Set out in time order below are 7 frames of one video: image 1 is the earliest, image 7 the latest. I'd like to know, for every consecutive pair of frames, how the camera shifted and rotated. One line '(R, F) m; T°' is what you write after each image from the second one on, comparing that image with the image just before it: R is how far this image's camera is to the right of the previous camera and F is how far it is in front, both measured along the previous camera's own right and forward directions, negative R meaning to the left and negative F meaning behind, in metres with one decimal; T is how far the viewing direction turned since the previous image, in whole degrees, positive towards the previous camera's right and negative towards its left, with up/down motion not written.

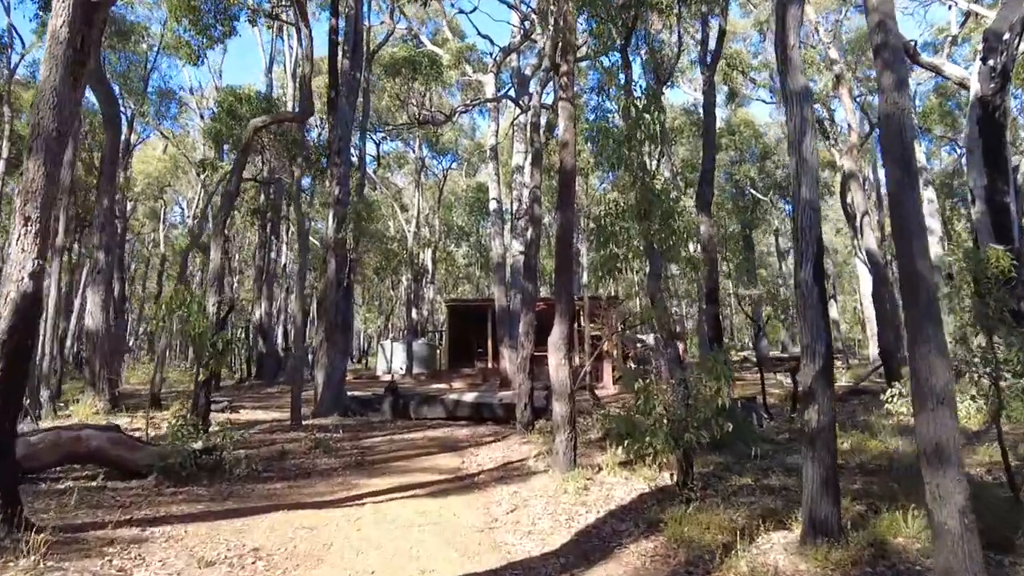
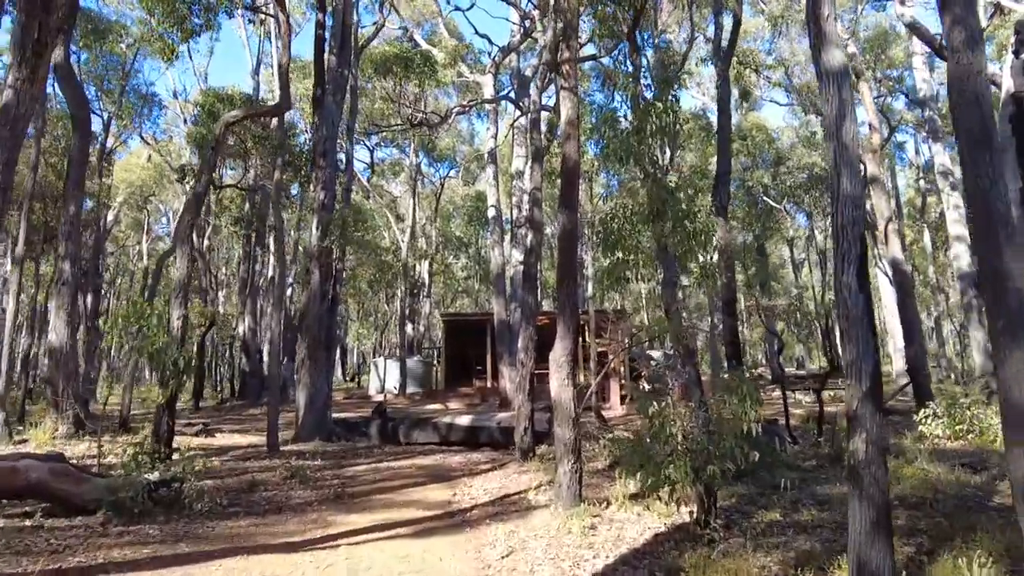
(+0.1, +1.2) m; 0°
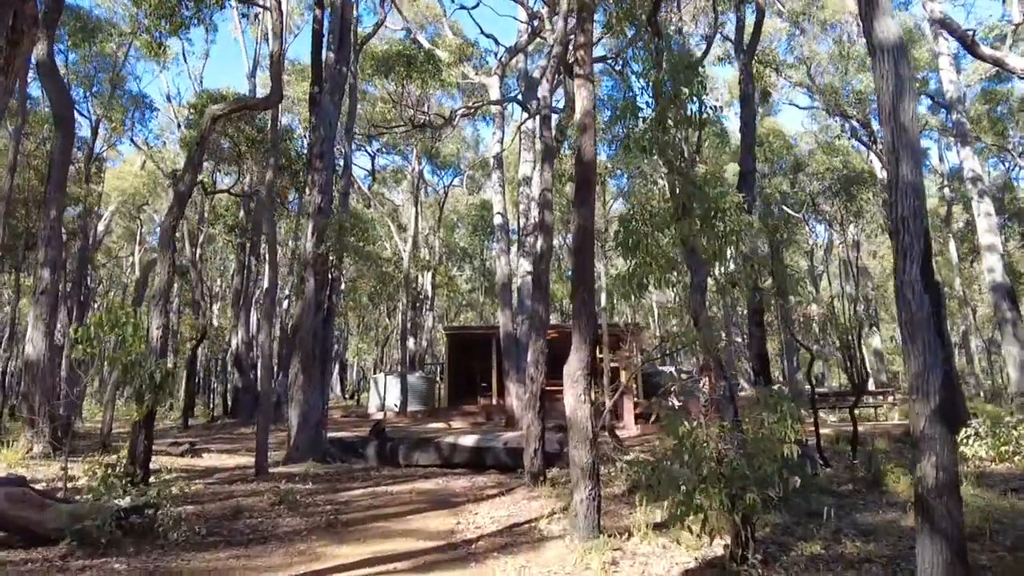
(-0.1, +1.0) m; 0°
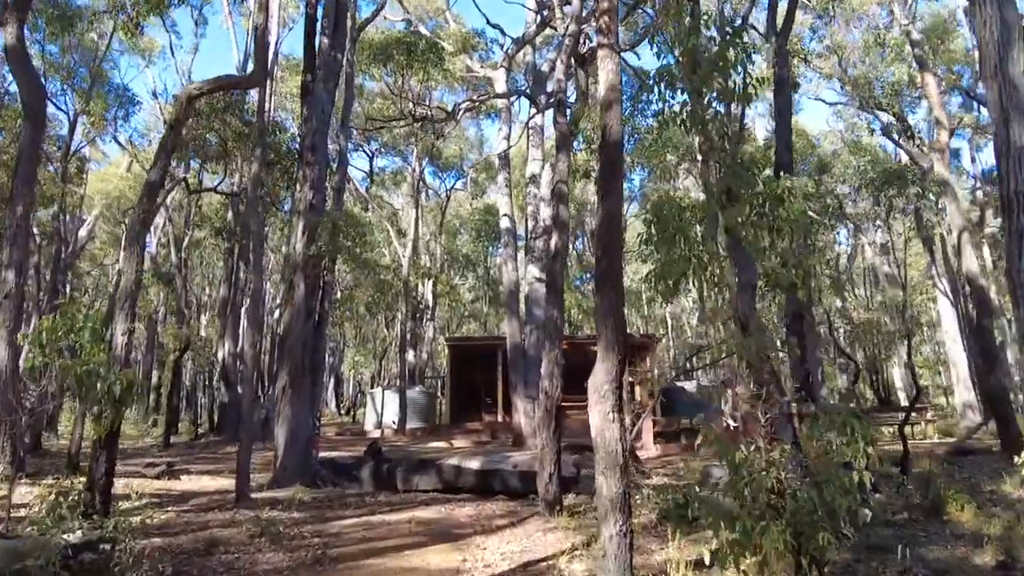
(-0.1, +1.3) m; 0°
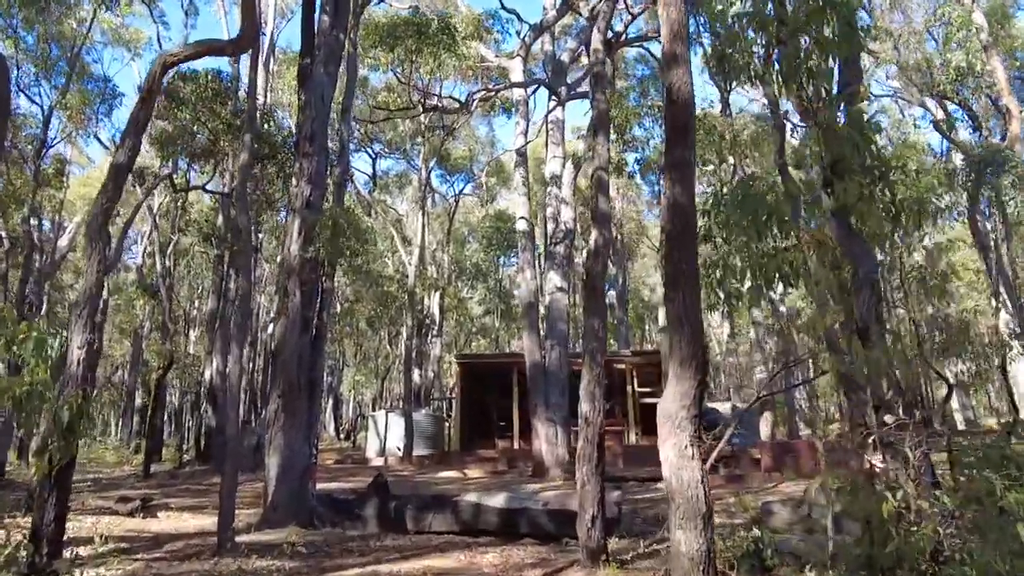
(-0.3, +1.6) m; 0°
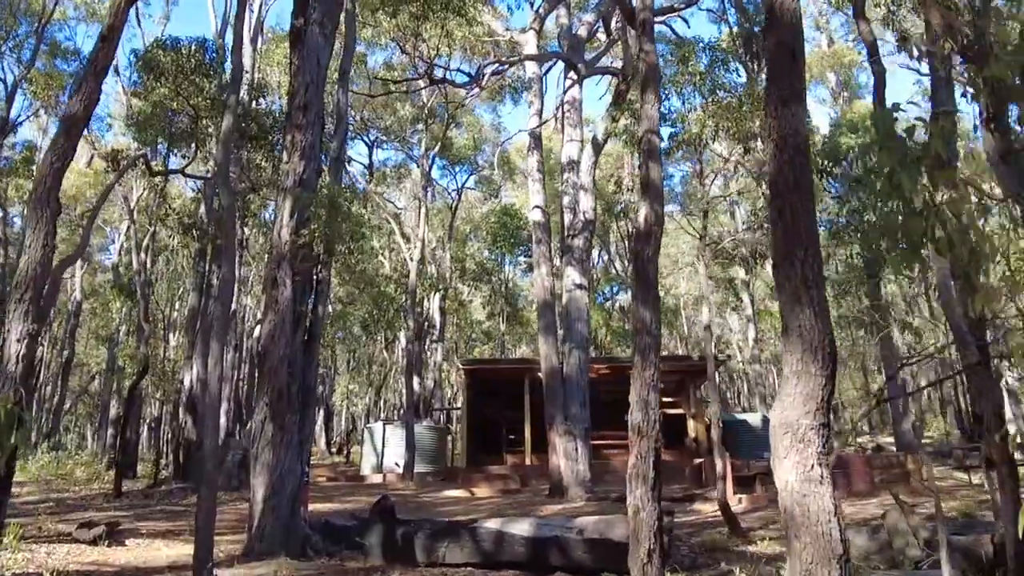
(-0.4, +1.5) m; +1°
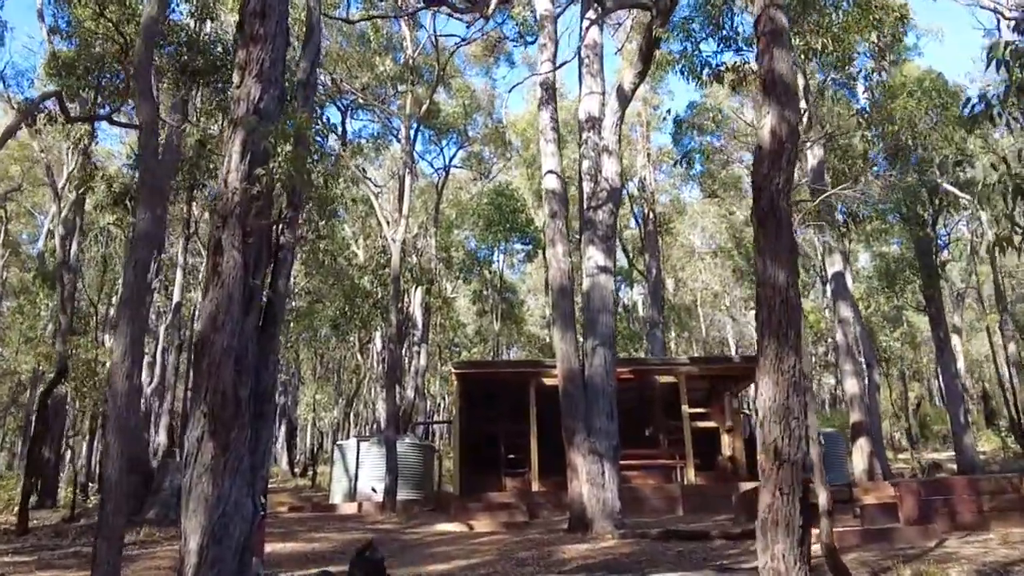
(-0.5, +2.5) m; +2°
